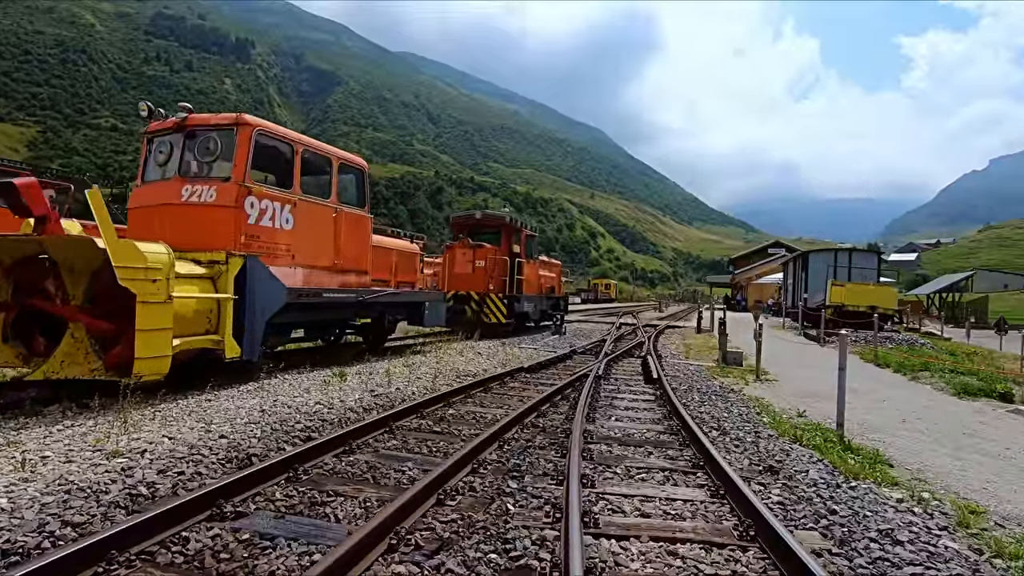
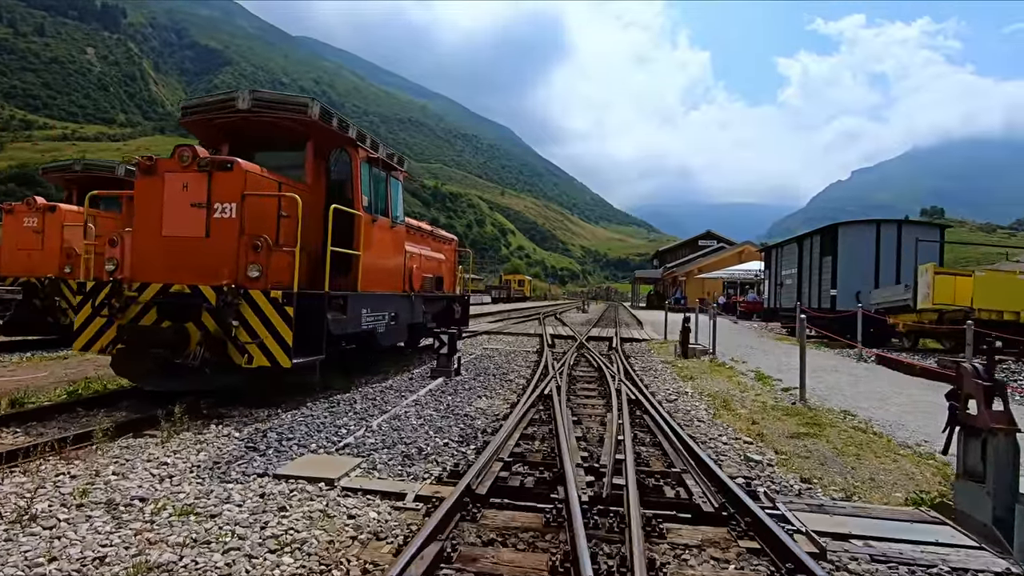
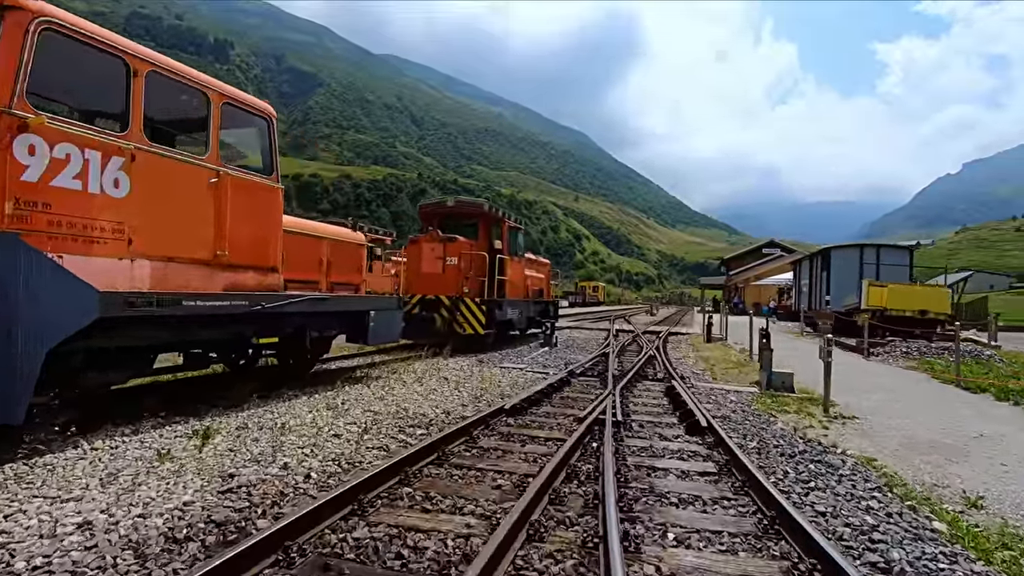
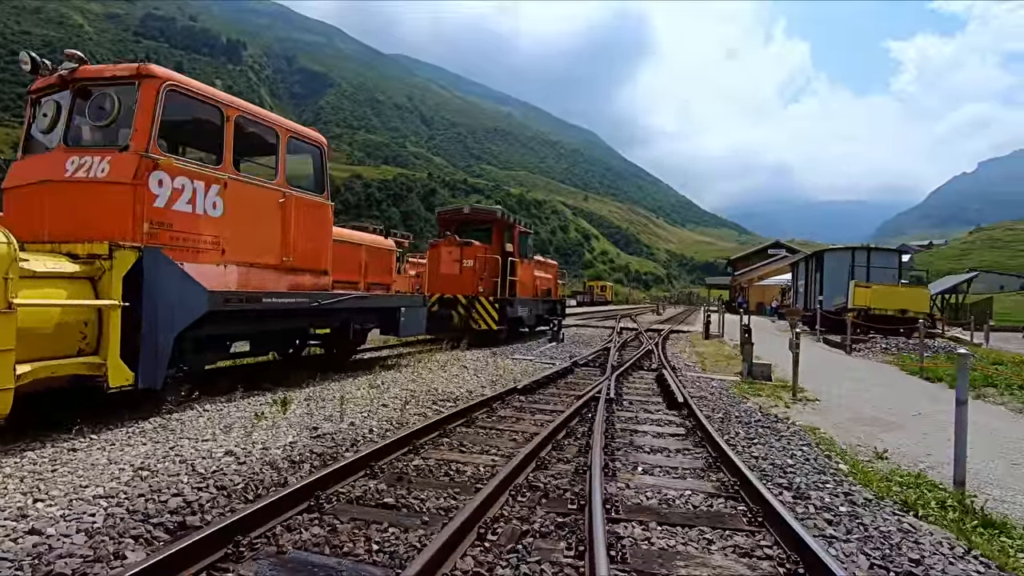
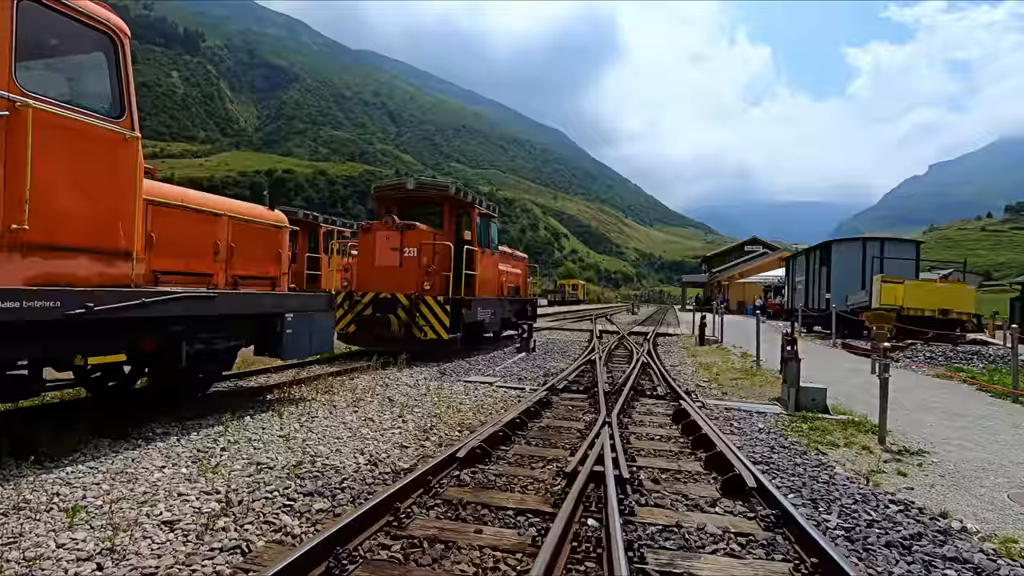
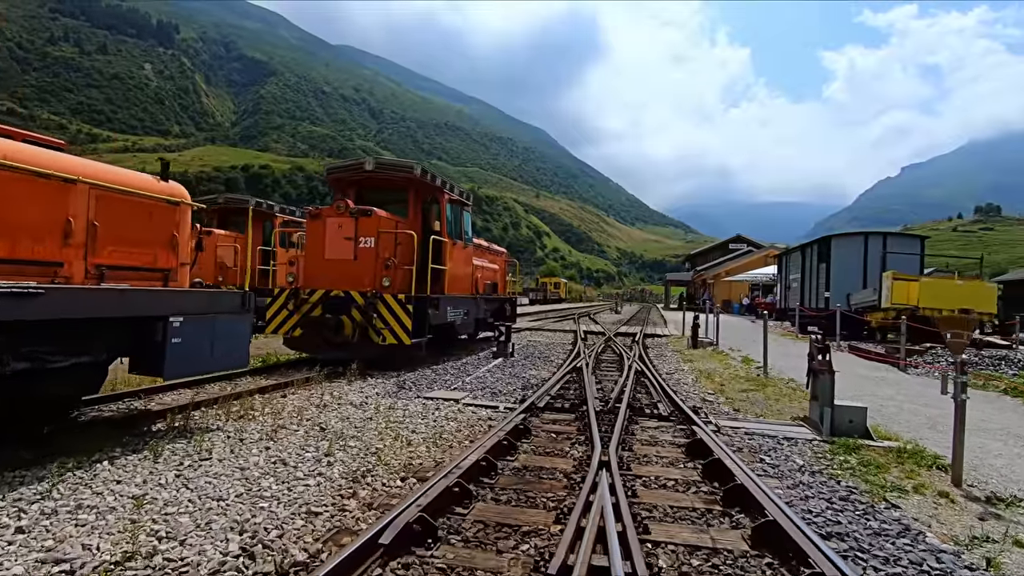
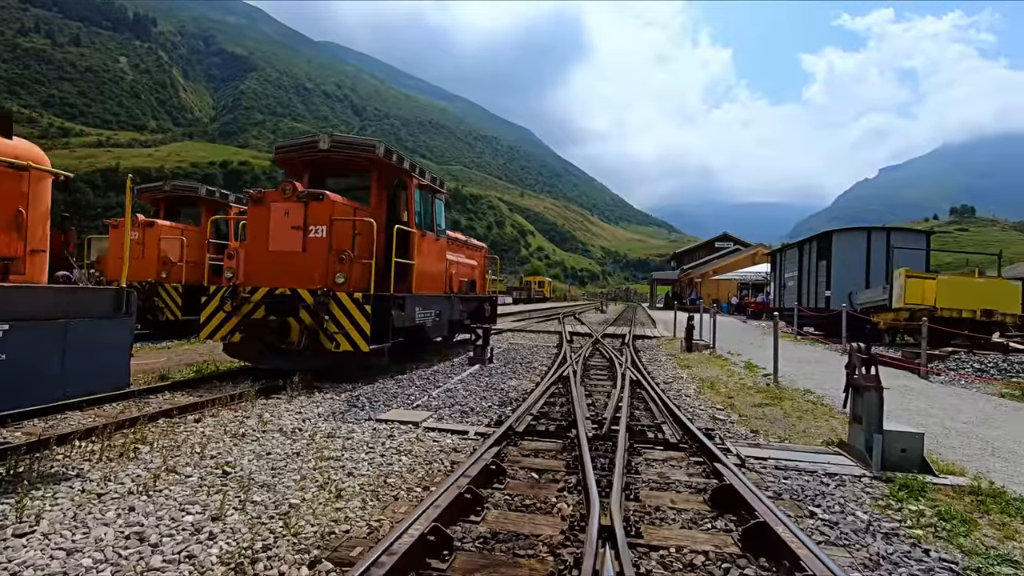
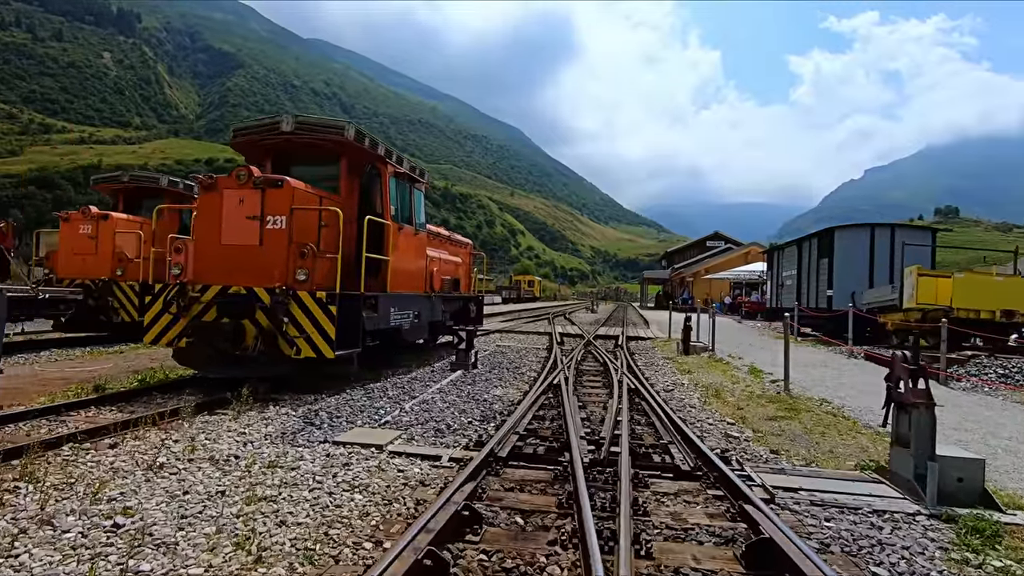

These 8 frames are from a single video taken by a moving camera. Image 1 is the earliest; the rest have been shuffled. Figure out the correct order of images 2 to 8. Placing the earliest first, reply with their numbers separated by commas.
4, 3, 5, 6, 7, 8, 2
